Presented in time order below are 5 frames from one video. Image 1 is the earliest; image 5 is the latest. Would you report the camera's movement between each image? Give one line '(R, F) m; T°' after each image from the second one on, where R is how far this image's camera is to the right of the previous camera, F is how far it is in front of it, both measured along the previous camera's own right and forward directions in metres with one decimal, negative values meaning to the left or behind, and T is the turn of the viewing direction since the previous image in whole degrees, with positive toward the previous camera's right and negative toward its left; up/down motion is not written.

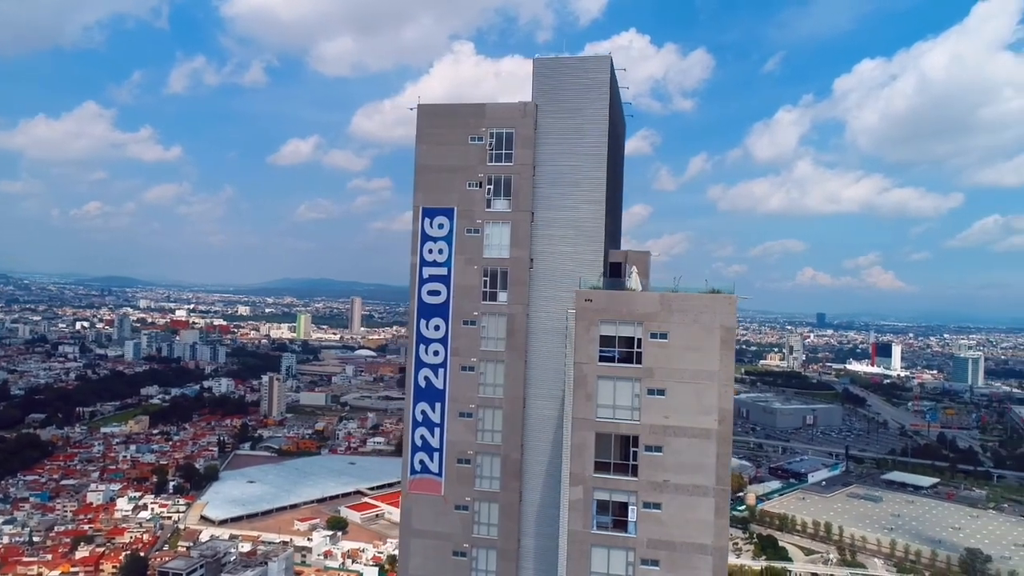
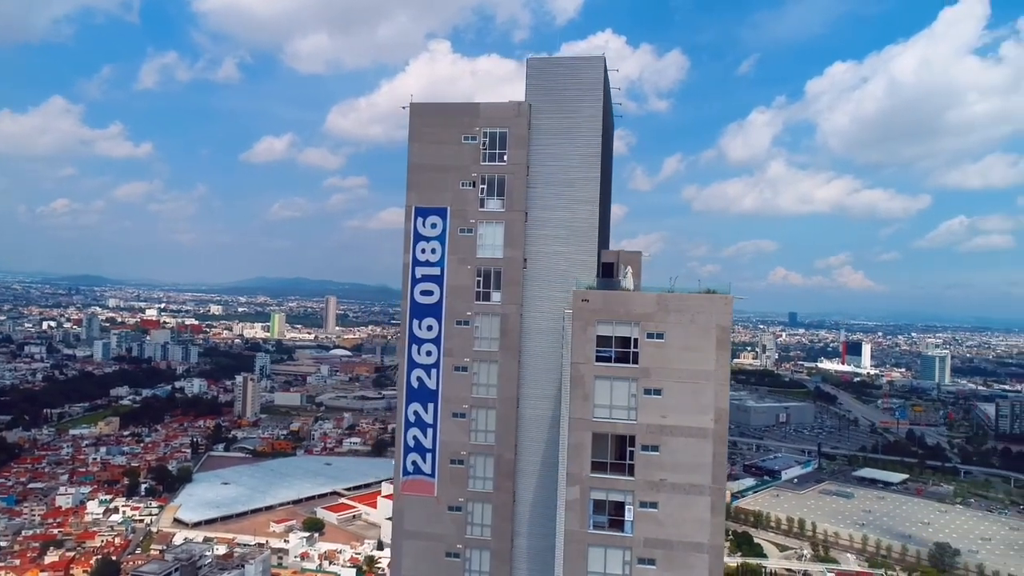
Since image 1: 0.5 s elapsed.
(-0.2, 0.0) m; +2°
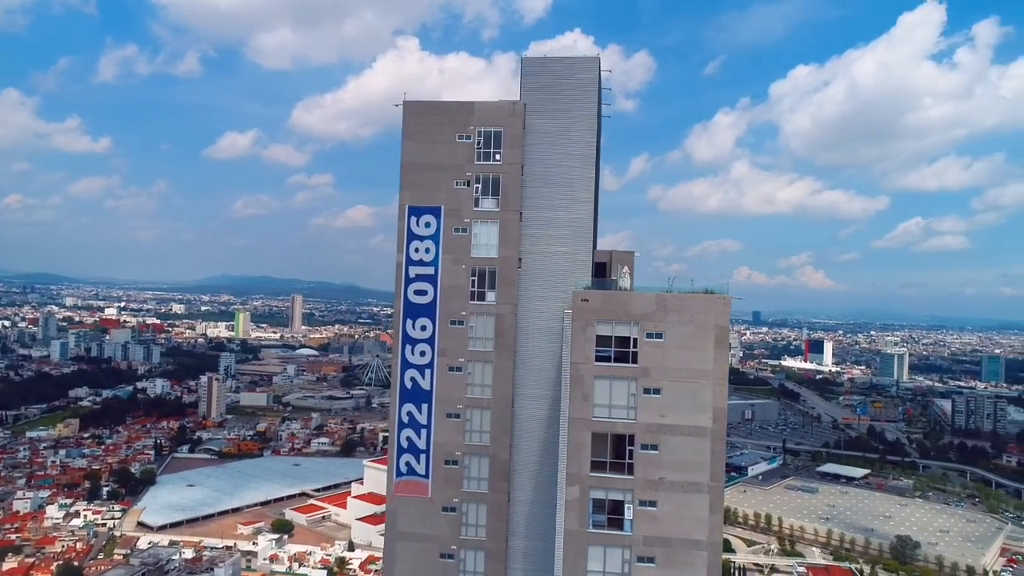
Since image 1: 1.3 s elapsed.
(-0.3, 0.0) m; +2°
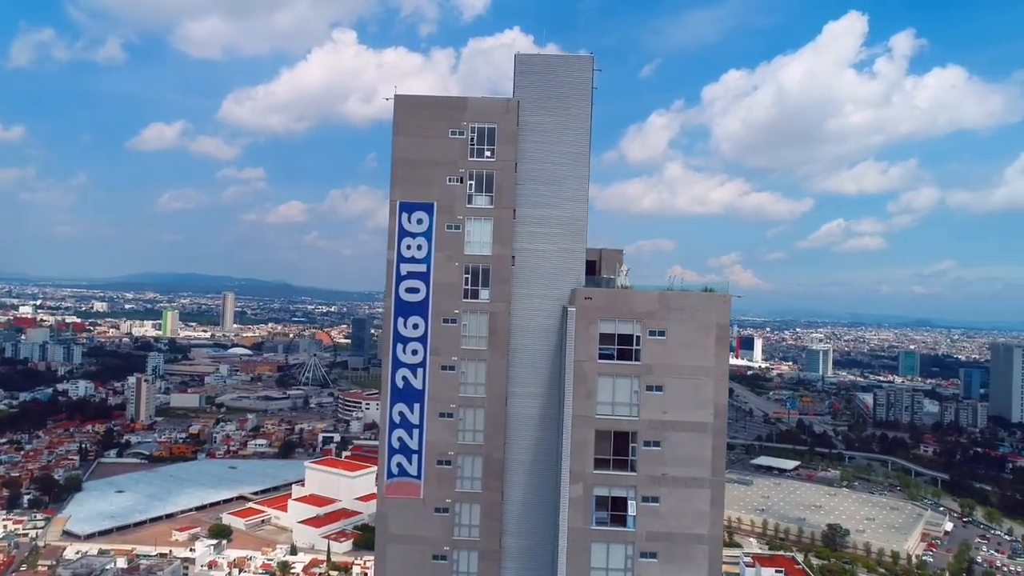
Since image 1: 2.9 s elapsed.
(-0.7, +0.1) m; +5°
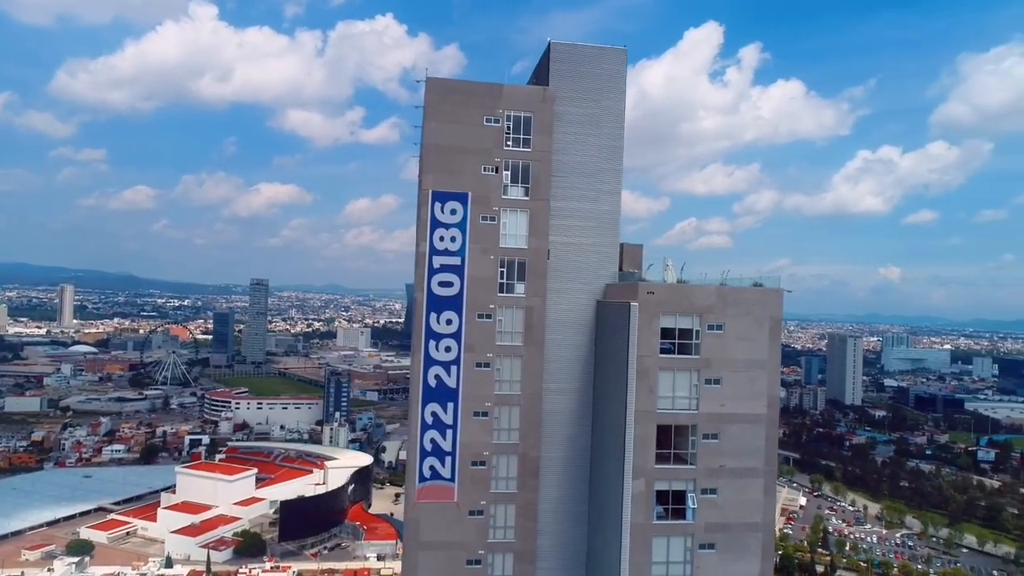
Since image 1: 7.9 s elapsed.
(-2.0, +0.4) m; +10°
